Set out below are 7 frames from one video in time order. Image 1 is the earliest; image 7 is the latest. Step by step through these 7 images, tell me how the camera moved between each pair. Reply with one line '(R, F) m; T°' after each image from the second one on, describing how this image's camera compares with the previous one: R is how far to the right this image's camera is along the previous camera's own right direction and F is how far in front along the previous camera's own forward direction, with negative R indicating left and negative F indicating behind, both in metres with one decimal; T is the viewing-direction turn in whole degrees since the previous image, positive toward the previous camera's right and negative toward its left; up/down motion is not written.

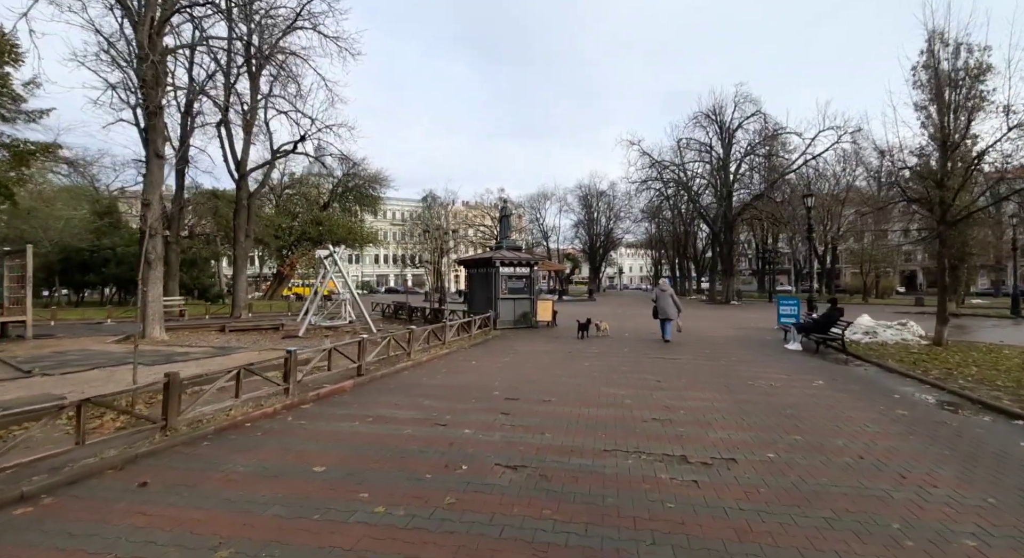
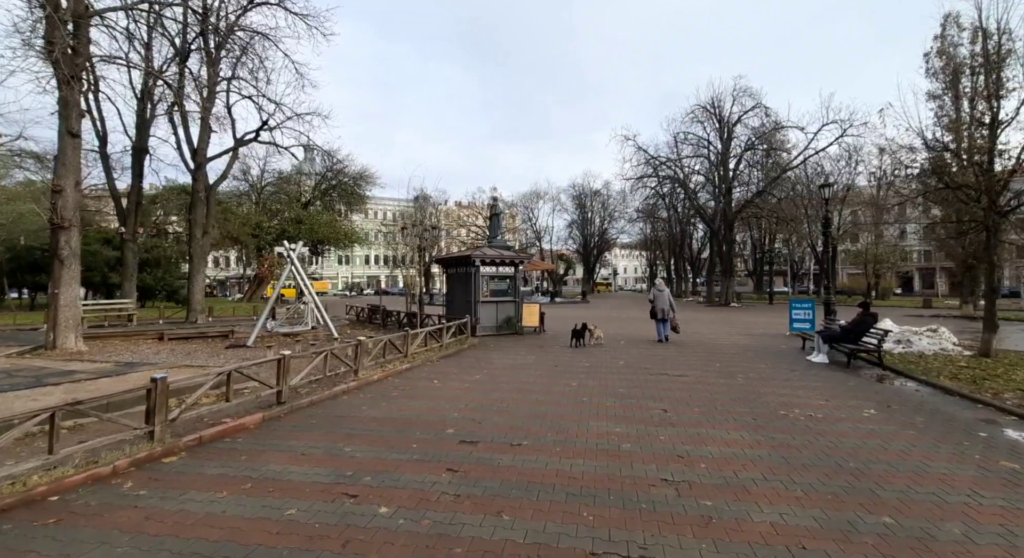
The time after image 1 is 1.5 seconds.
(+0.4, +1.9) m; +1°
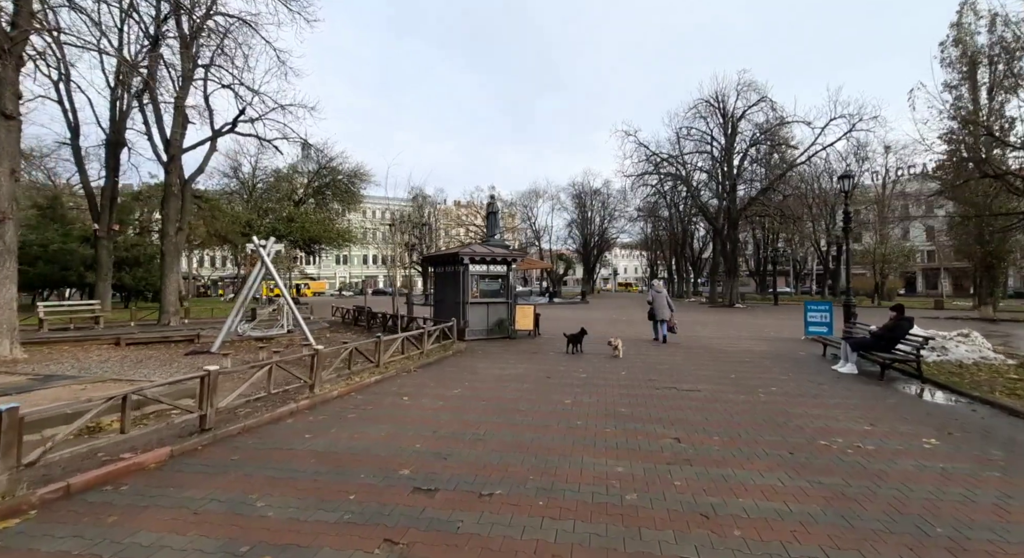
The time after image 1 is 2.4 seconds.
(+0.2, +1.3) m; 0°
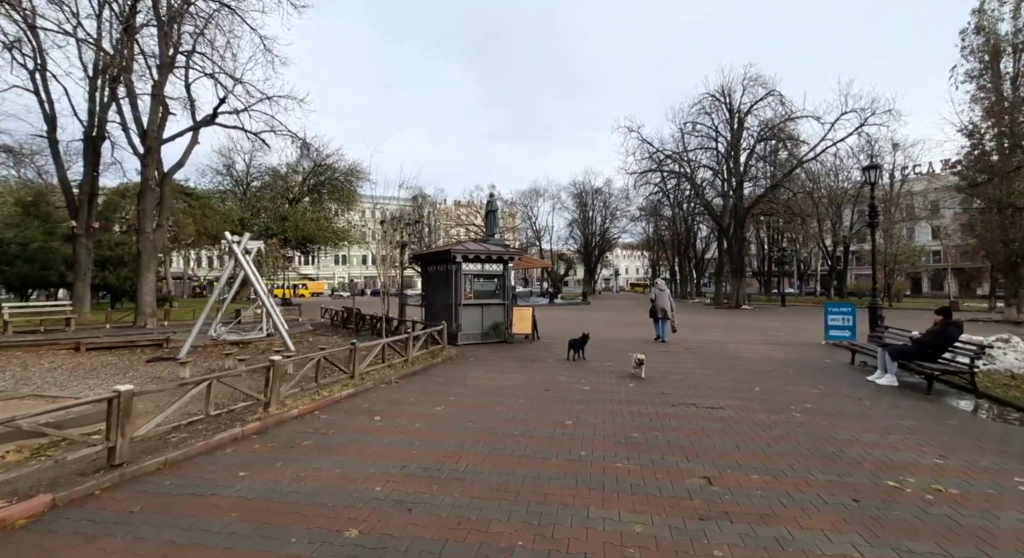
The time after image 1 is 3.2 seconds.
(+0.1, +1.1) m; 0°
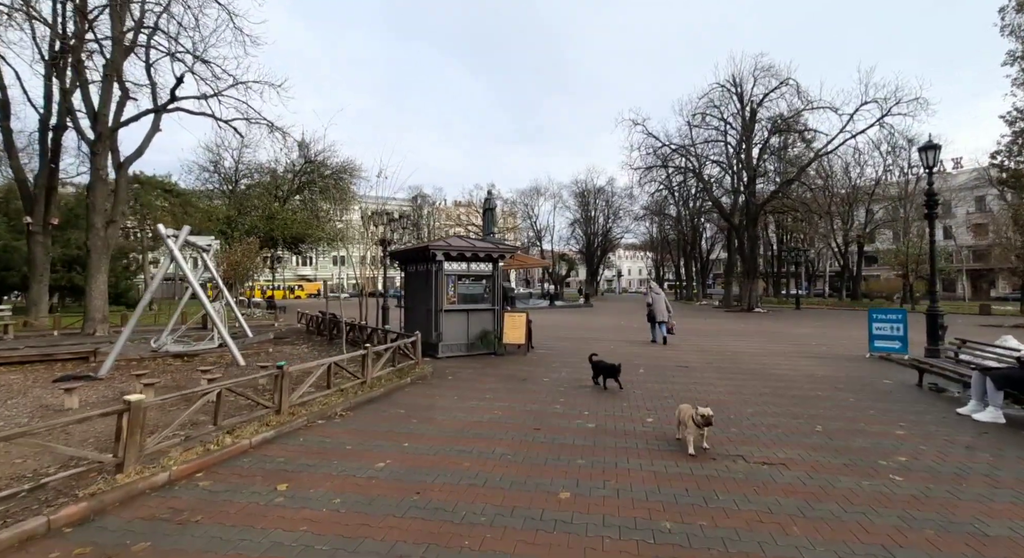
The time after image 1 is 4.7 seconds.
(+0.3, +2.0) m; 0°
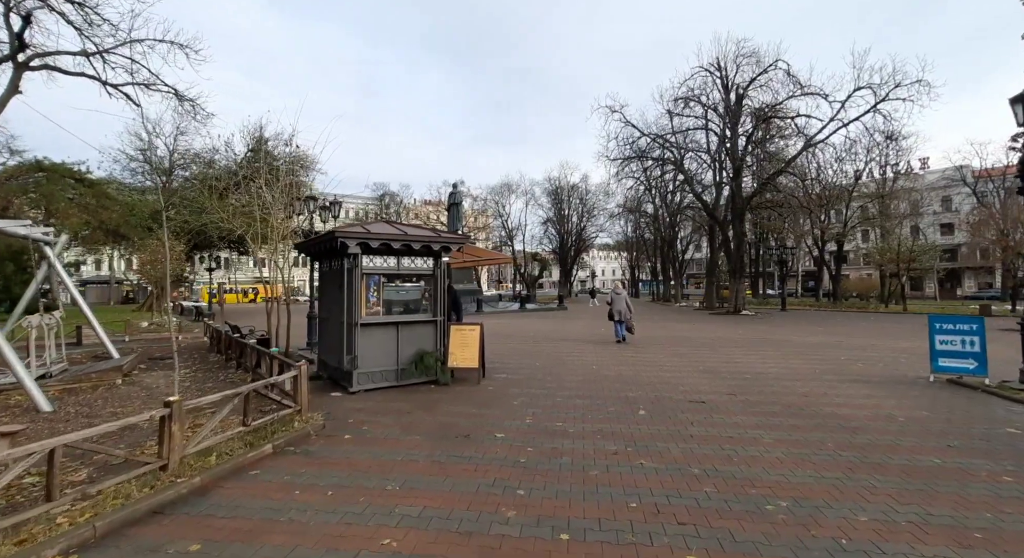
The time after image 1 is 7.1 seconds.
(+0.4, +3.3) m; +3°
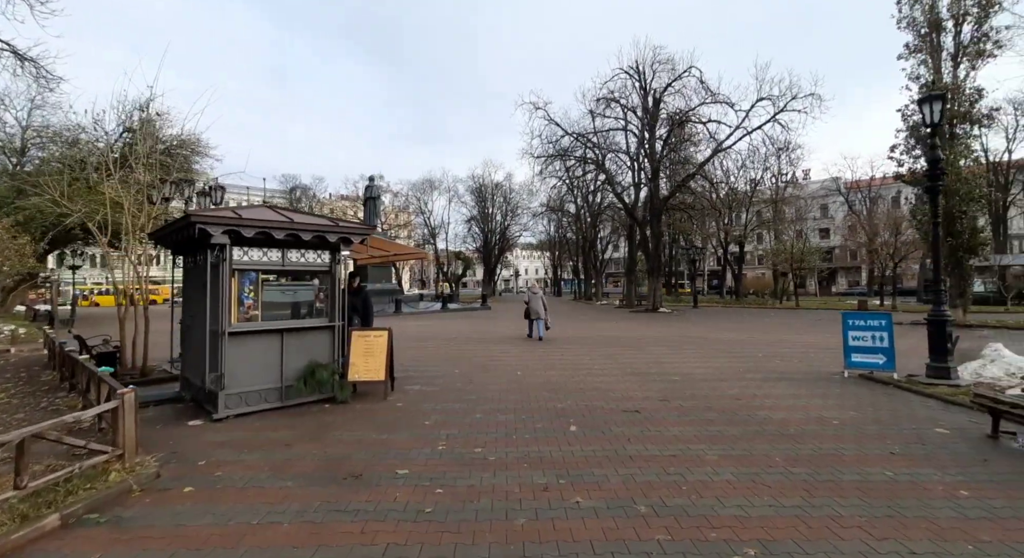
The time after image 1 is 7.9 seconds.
(+0.1, +1.1) m; +9°
